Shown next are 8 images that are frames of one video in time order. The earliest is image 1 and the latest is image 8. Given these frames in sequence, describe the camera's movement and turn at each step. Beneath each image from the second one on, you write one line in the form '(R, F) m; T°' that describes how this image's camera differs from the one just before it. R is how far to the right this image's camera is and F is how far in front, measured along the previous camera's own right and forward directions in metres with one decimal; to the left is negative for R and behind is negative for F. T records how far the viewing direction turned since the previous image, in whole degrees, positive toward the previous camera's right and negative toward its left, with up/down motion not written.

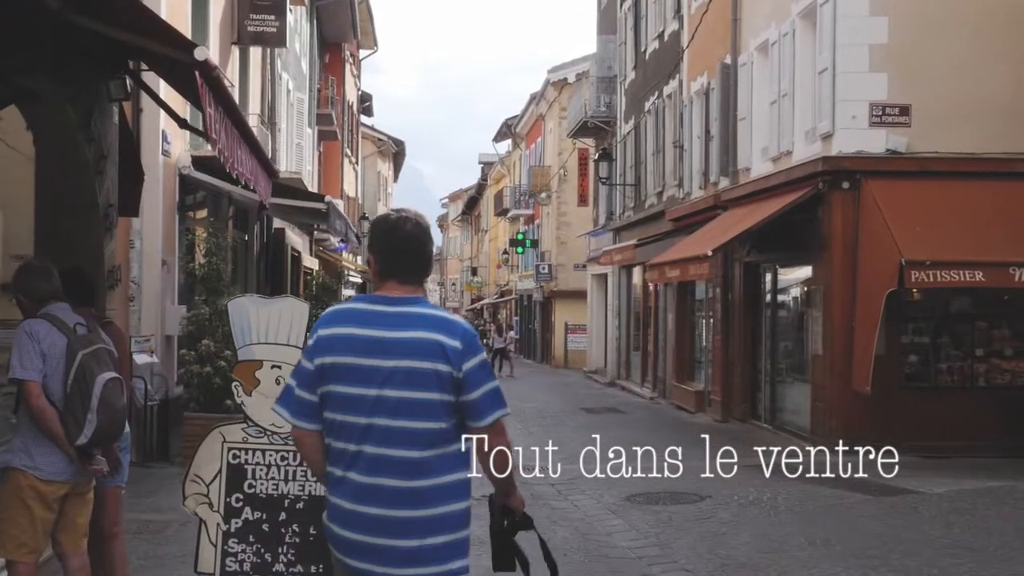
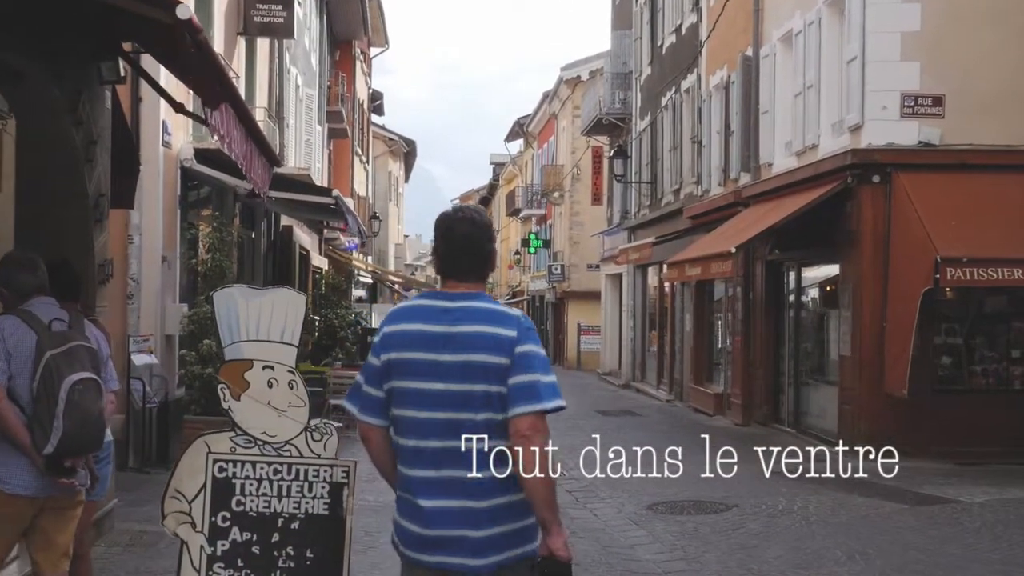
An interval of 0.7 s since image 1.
(0.0, +0.5) m; -1°
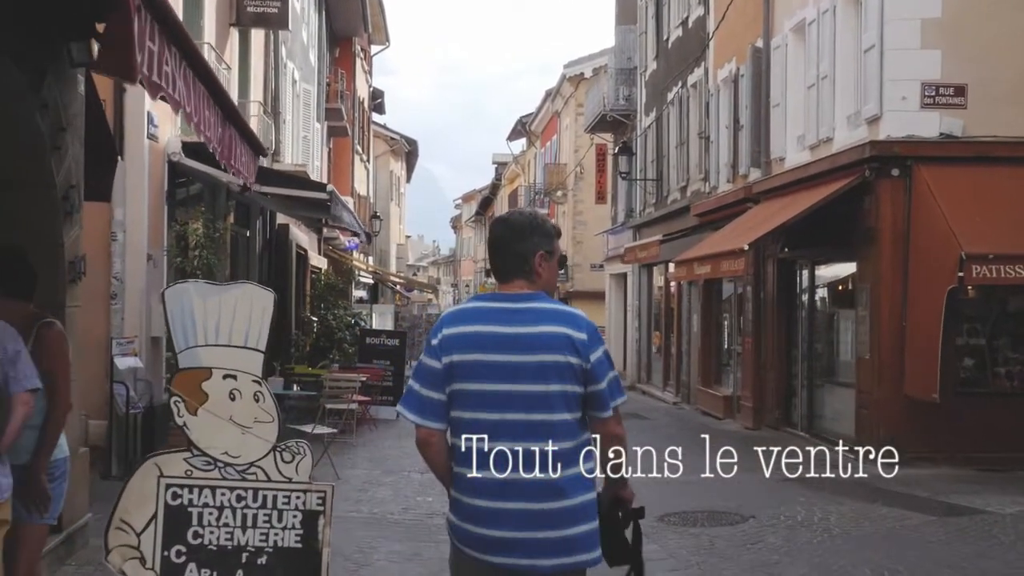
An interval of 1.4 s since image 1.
(0.0, +0.5) m; 0°
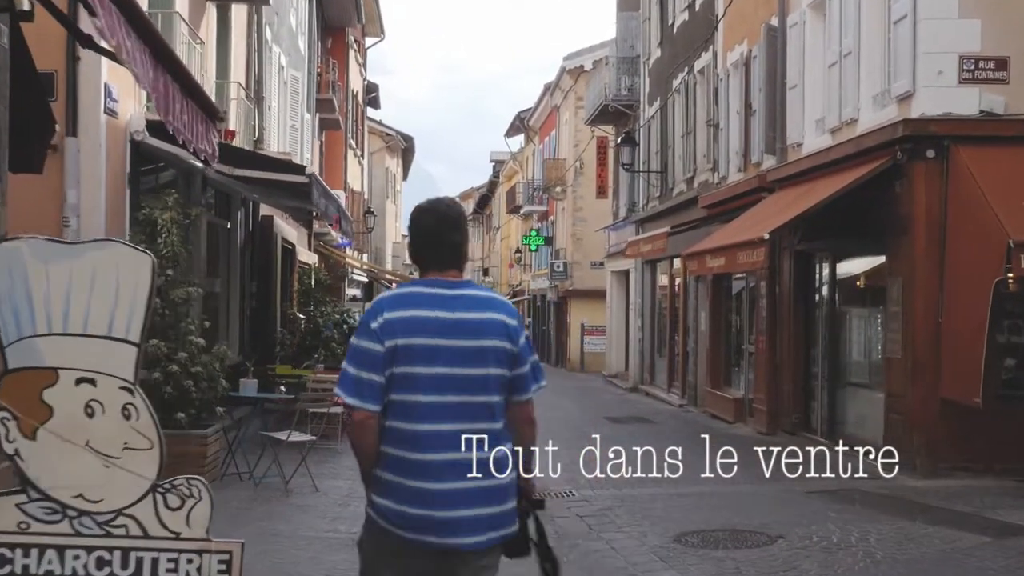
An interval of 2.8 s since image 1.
(0.0, +1.0) m; 0°
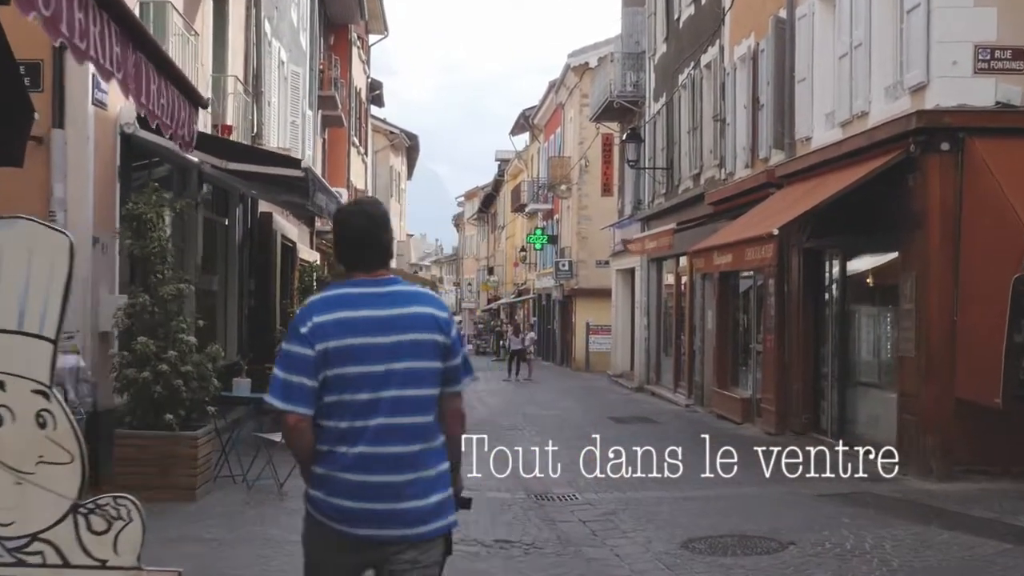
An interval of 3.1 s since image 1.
(0.0, +0.3) m; 0°
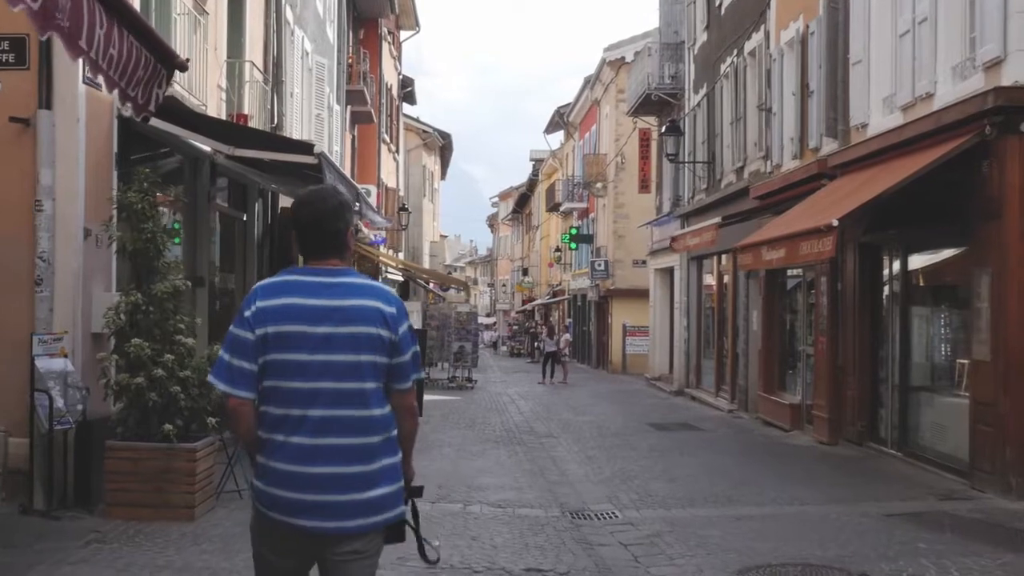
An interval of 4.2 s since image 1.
(0.0, +0.9) m; -2°
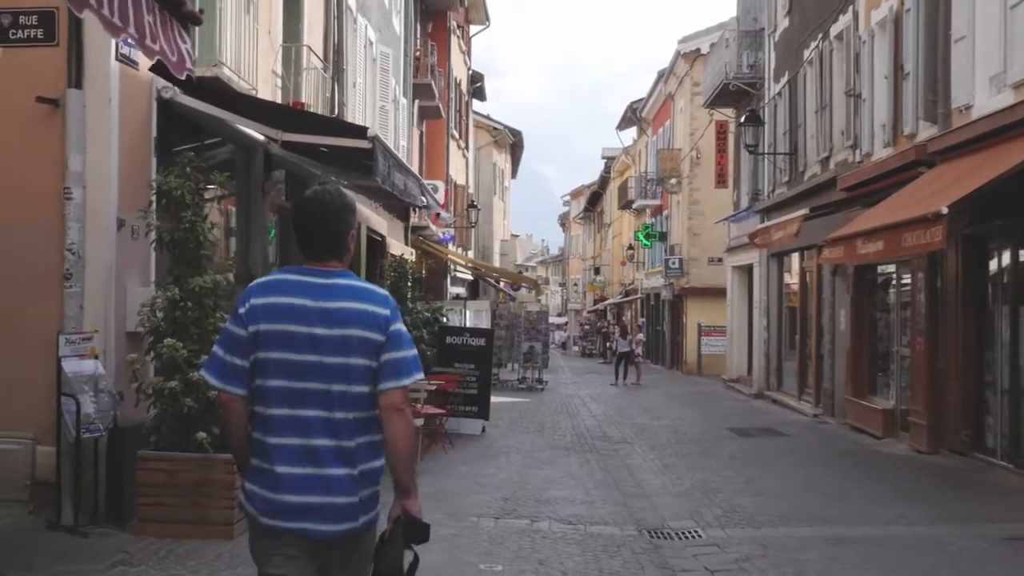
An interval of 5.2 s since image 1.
(0.0, +0.8) m; -3°
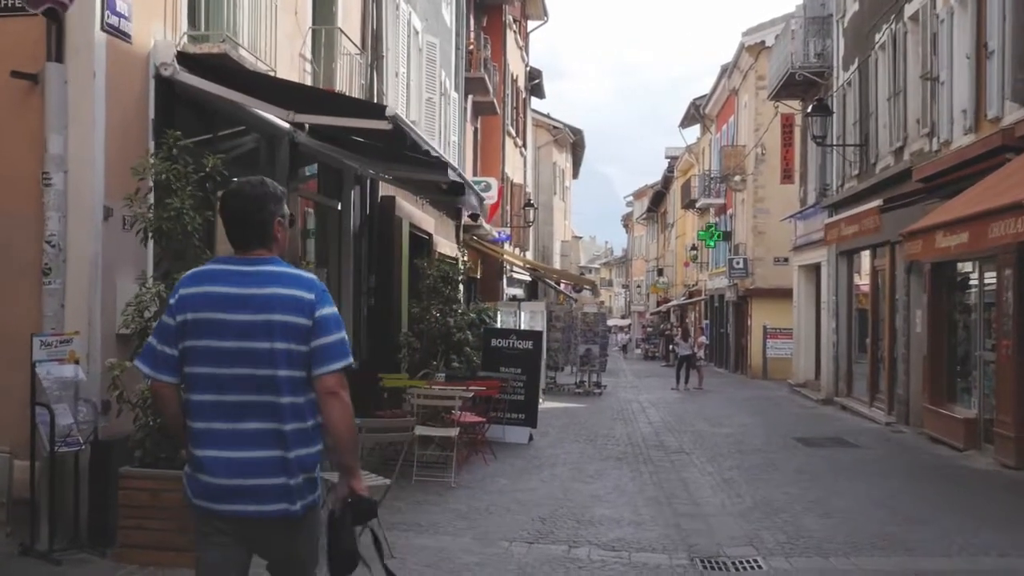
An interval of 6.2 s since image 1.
(+0.2, +0.9) m; -3°
